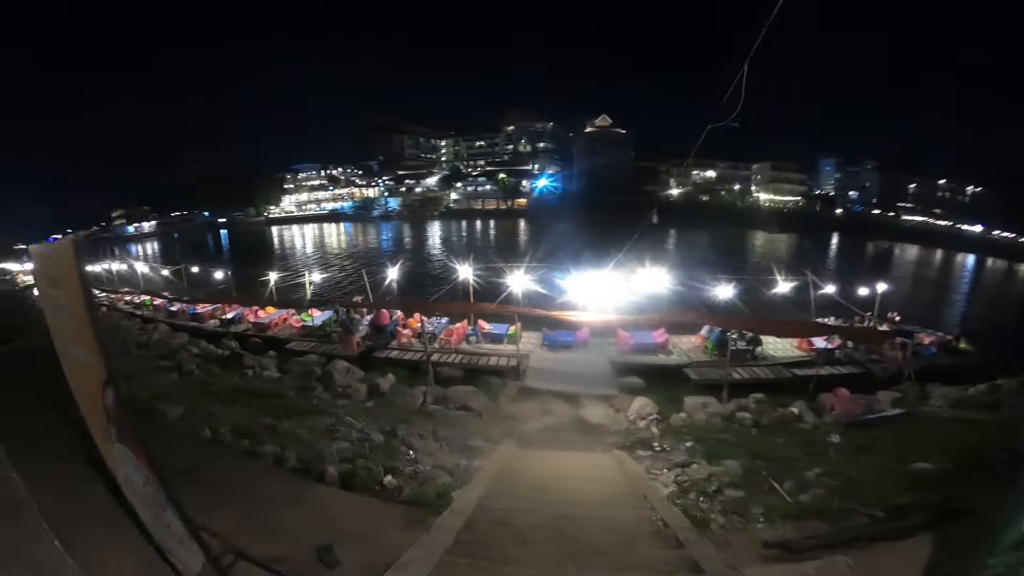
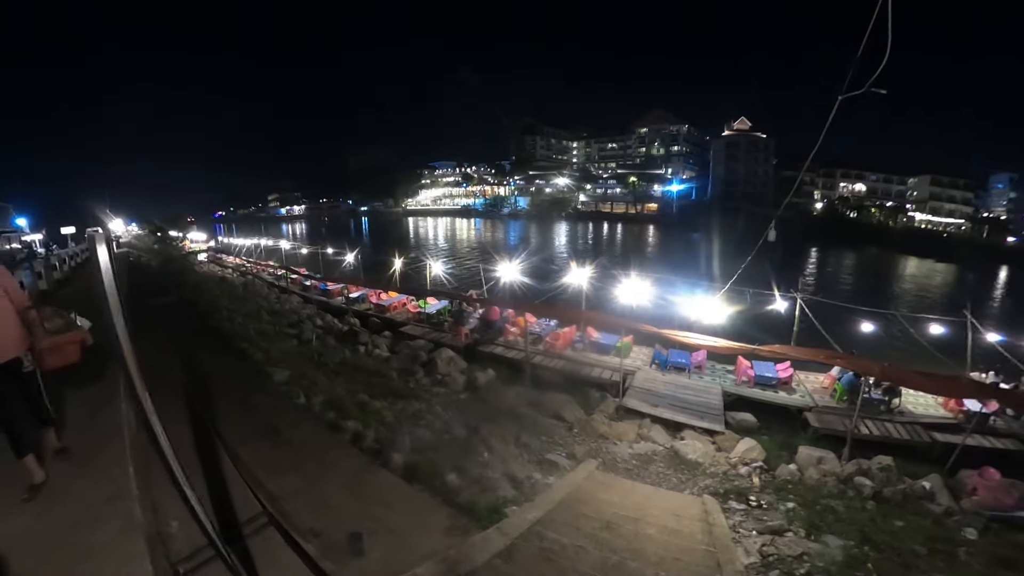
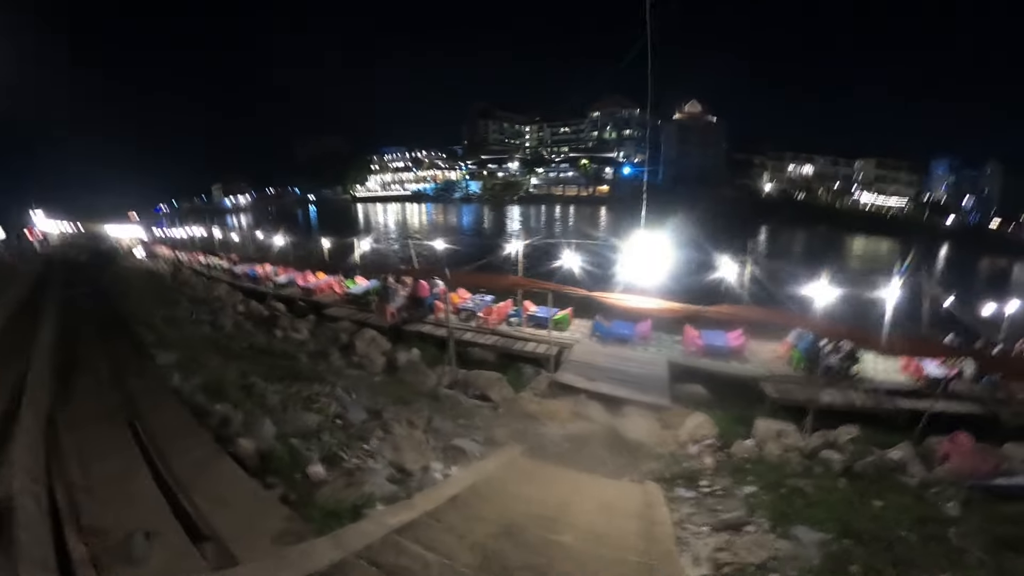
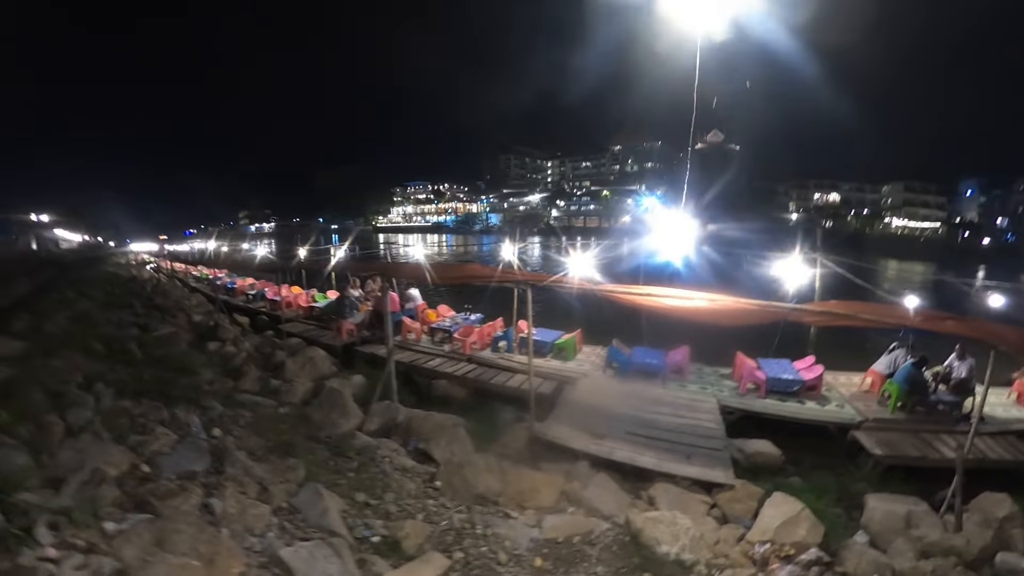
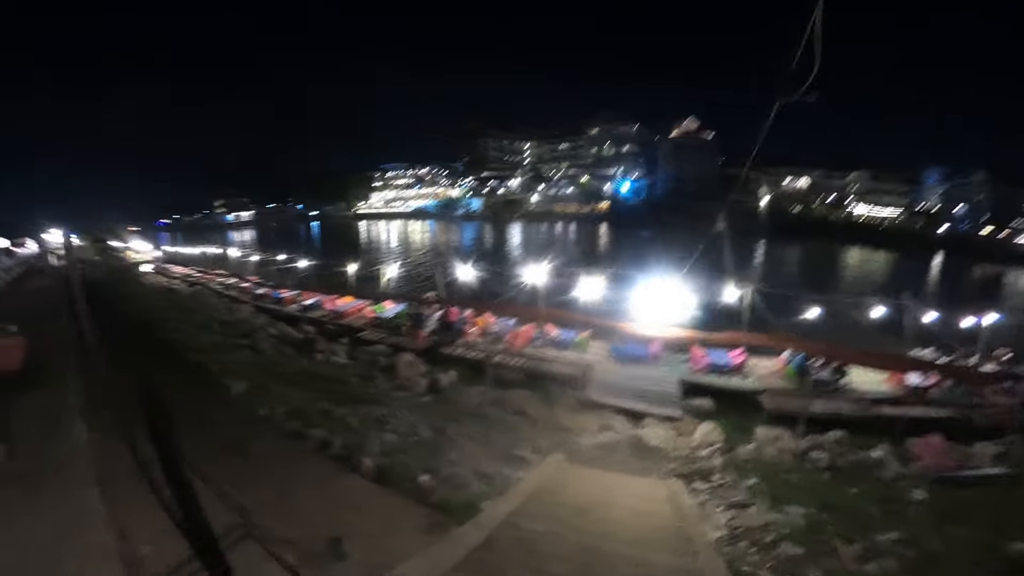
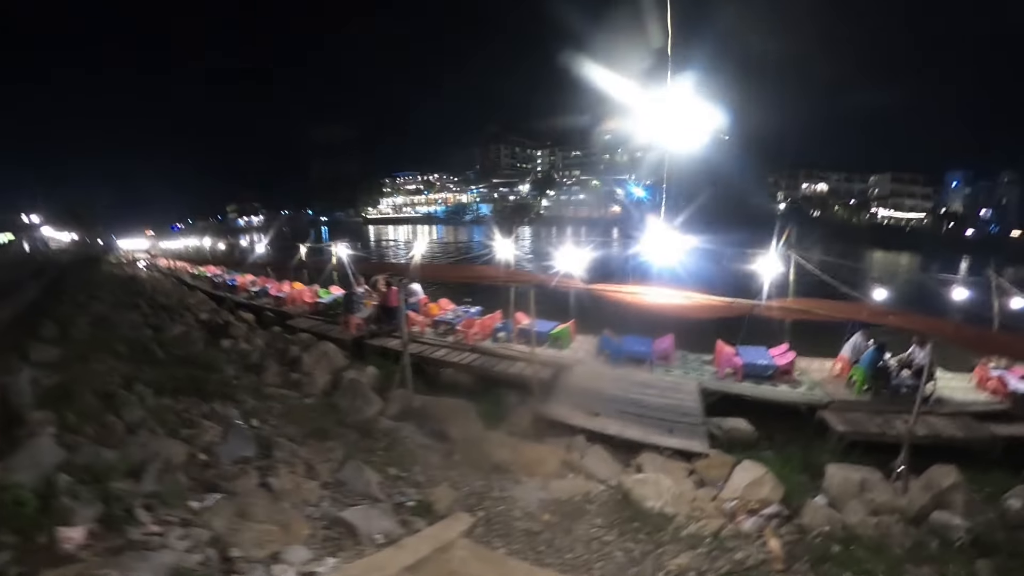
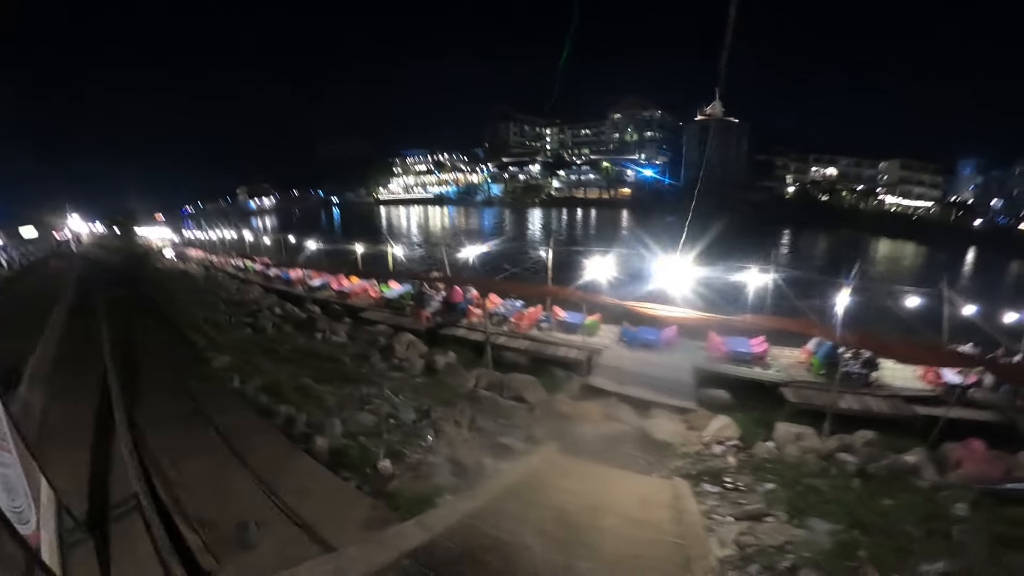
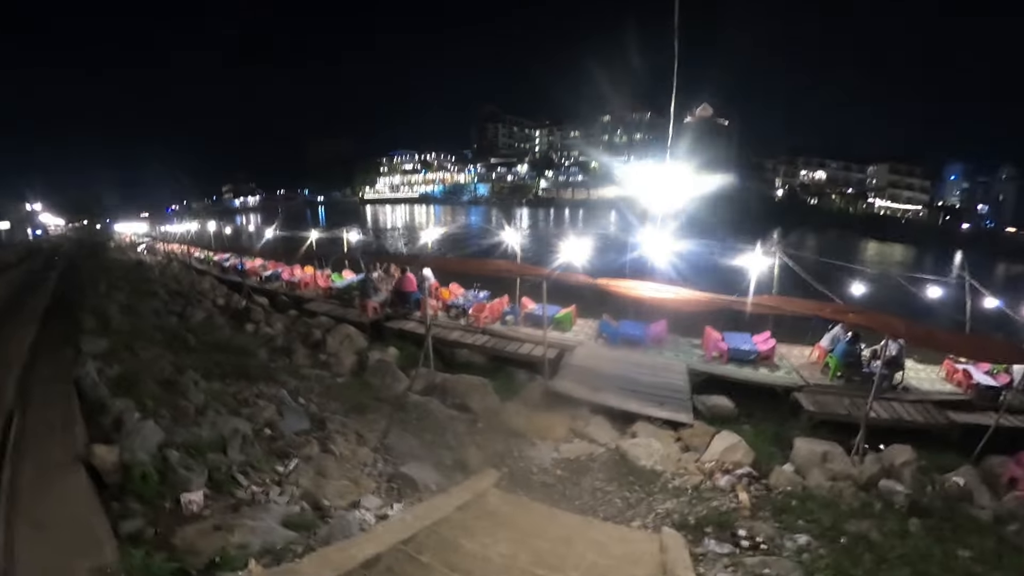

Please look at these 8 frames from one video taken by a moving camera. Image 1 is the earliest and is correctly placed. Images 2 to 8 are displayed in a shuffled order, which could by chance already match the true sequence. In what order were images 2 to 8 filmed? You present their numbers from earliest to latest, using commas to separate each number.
5, 2, 7, 3, 8, 6, 4
